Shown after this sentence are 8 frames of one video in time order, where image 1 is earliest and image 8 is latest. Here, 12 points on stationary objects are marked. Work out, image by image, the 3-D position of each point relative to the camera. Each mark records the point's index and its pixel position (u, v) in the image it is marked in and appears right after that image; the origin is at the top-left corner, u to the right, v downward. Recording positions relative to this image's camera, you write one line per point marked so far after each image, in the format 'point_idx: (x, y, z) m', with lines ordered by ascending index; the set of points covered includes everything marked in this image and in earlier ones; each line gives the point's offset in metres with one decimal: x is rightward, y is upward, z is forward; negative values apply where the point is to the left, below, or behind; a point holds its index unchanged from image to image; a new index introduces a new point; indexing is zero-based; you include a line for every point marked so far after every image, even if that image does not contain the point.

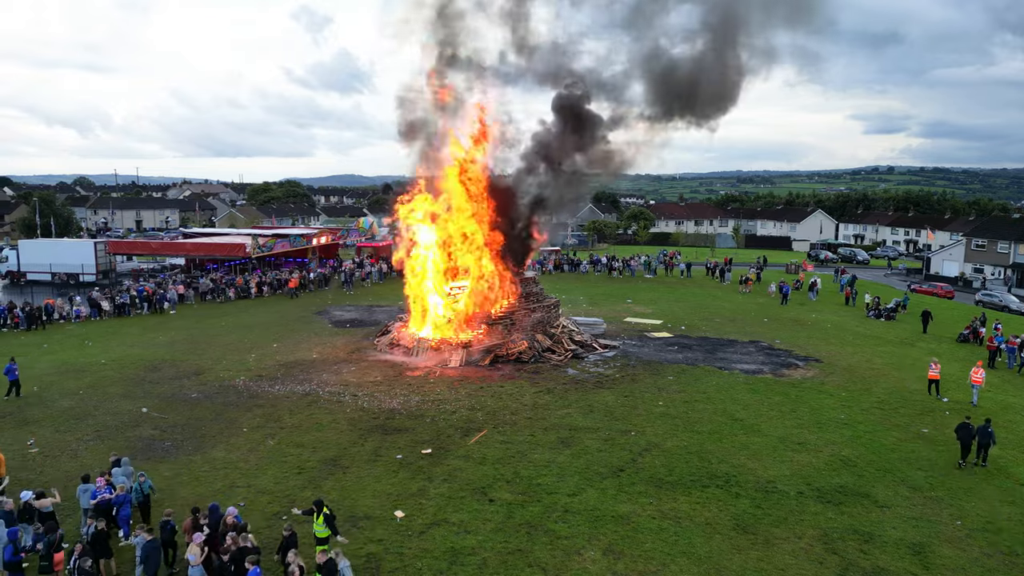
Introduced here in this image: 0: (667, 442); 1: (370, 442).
0: (+3.2, -3.1, +14.8) m
1: (-2.8, -3.1, +14.5) m
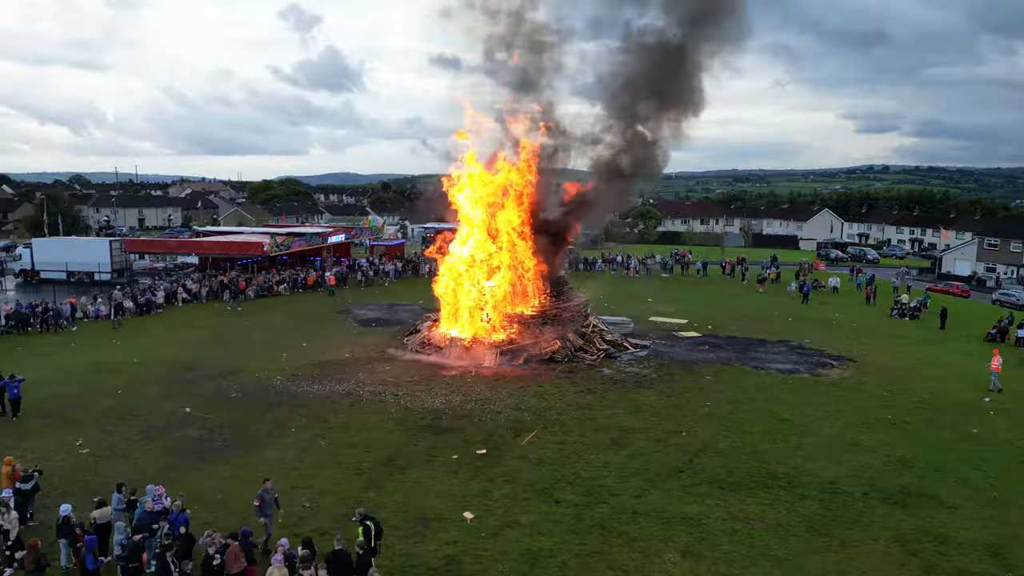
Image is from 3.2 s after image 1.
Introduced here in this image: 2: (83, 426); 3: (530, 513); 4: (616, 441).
0: (+4.2, -3.1, +14.7) m
1: (-1.7, -3.1, +14.4) m
2: (-9.1, -2.9, +15.5) m
3: (+0.3, -3.4, +11.2) m
4: (+2.1, -3.1, +14.6) m
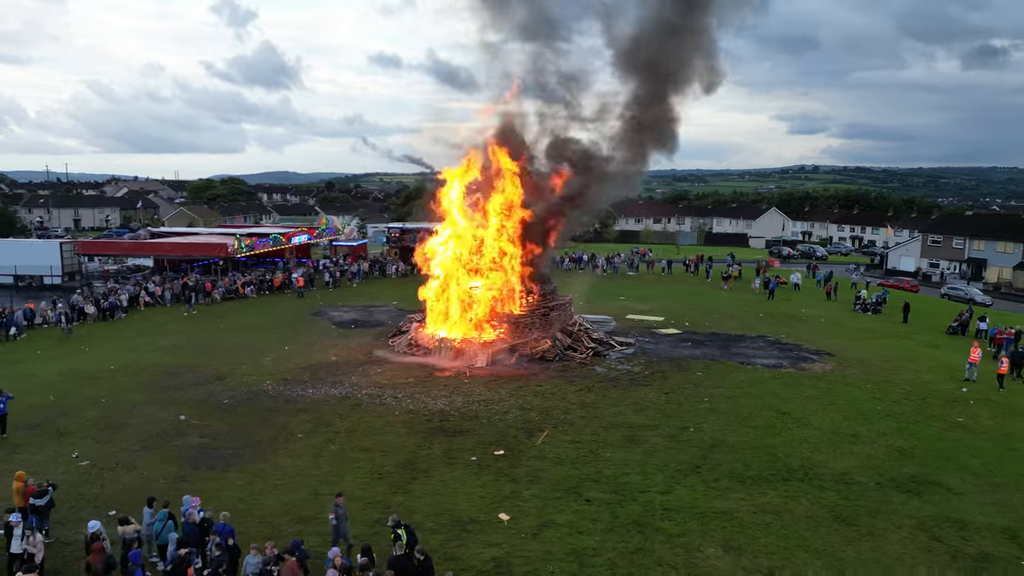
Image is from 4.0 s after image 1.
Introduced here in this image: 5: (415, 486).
0: (+4.5, -3.1, +15.0) m
1: (-1.4, -3.1, +14.2) m
2: (-8.8, -3.0, +14.8) m
3: (+0.8, -3.4, +11.2) m
4: (+2.3, -3.0, +14.7) m
5: (-1.6, -3.3, +12.2) m
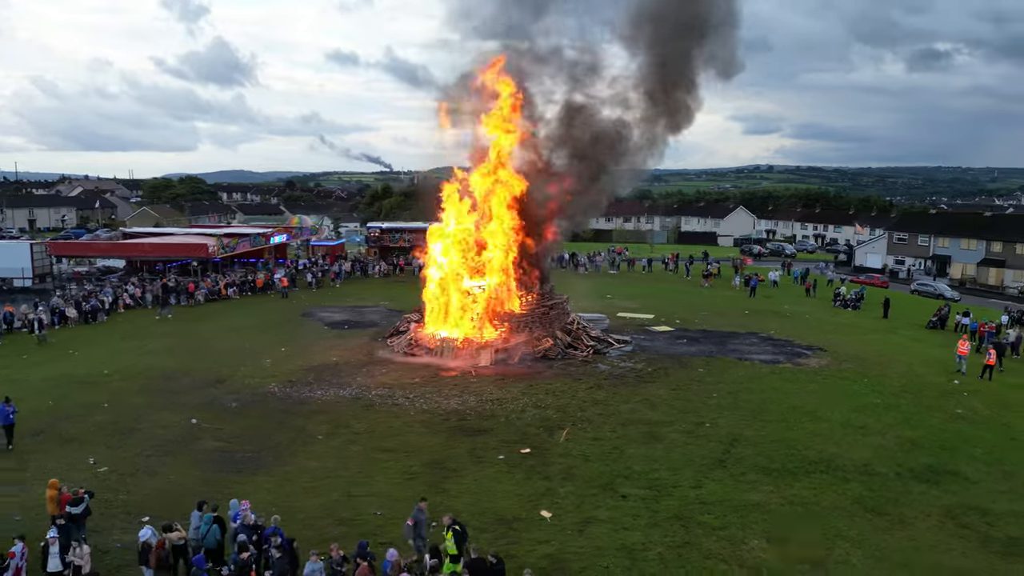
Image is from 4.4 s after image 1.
0: (+4.9, -3.0, +15.3) m
1: (-1.0, -3.1, +14.2) m
2: (-8.4, -3.0, +14.4) m
3: (+1.4, -3.4, +11.3) m
4: (+2.8, -3.0, +14.9) m
5: (-1.0, -3.3, +12.2) m
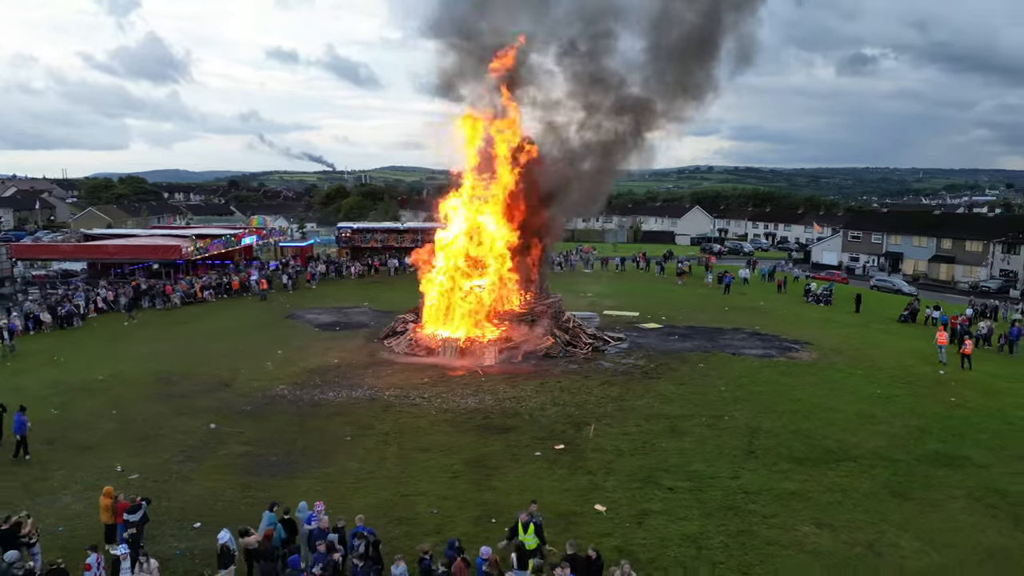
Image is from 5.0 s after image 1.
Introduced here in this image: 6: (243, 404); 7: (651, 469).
0: (+5.4, -2.9, +15.8) m
1: (-0.4, -3.0, +14.3) m
2: (-7.8, -3.1, +14.0) m
3: (+2.2, -3.4, +11.6) m
4: (+3.3, -2.9, +15.2) m
5: (-0.3, -3.3, +12.3) m
6: (-6.3, -2.7, +17.2) m
7: (+2.4, -3.2, +12.9) m
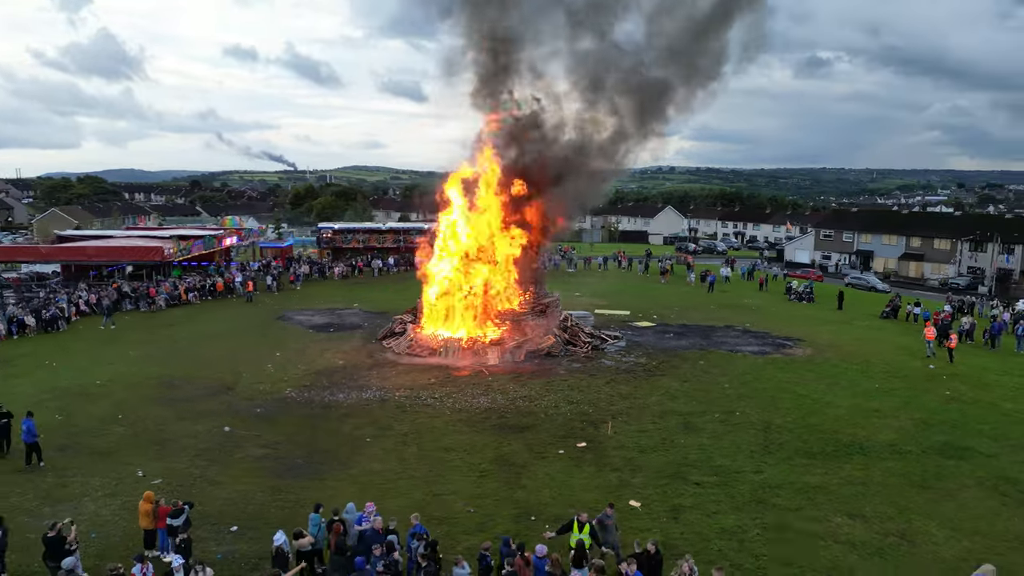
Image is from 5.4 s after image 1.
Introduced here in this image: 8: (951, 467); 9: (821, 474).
0: (+5.8, -2.9, +16.1) m
1: (+0.1, -3.0, +14.4) m
2: (-7.3, -3.1, +13.7) m
3: (+2.8, -3.3, +11.8) m
4: (+3.7, -2.9, +15.5) m
5: (+0.2, -3.3, +12.3) m
6: (-6.0, -2.8, +17.0) m
7: (+2.9, -3.2, +13.1) m
8: (+8.0, -3.3, +13.4) m
9: (+5.4, -3.3, +12.9) m
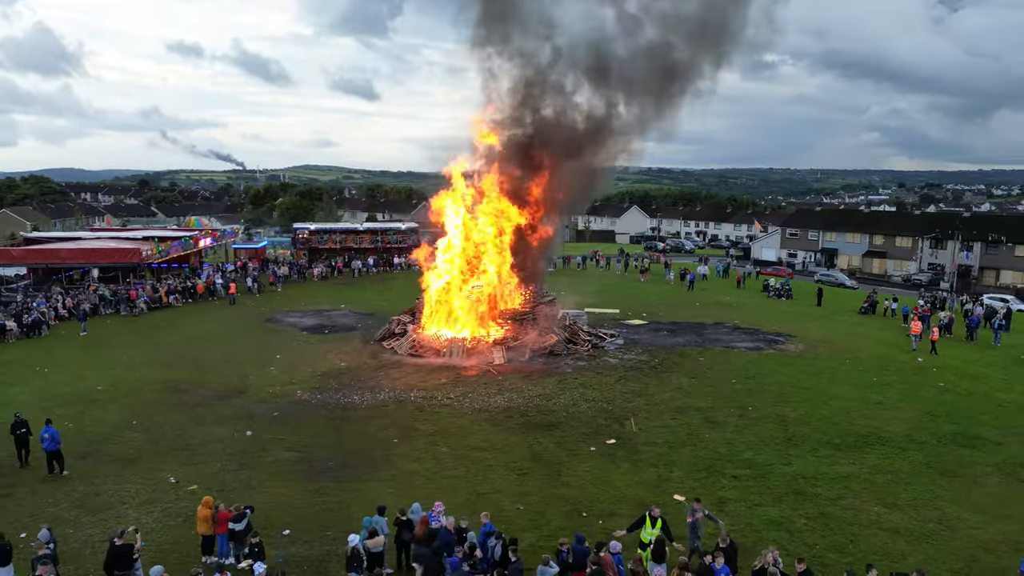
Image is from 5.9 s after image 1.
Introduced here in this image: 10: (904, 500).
0: (+6.2, -2.8, +16.5) m
1: (+0.6, -3.0, +14.5) m
2: (-6.7, -3.2, +13.4) m
3: (+3.5, -3.3, +12.1) m
4: (+4.2, -2.9, +15.8) m
5: (+0.9, -3.3, +12.5) m
6: (-5.6, -2.8, +16.8) m
7: (+3.6, -3.1, +13.4) m
8: (+8.6, -3.2, +13.9) m
9: (+6.1, -3.2, +13.3) m
10: (+6.2, -3.4, +11.7) m
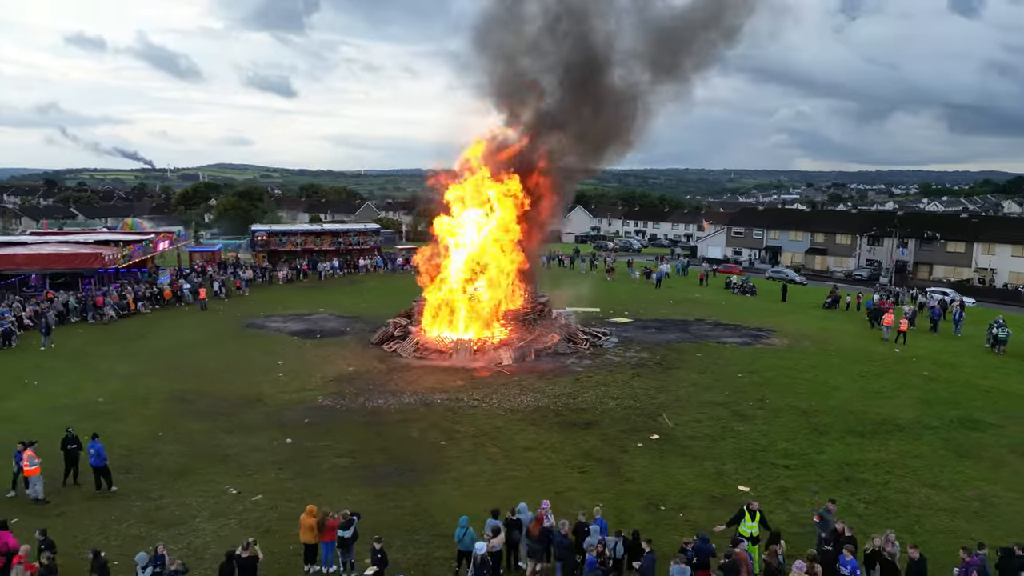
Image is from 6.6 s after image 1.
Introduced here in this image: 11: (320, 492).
0: (+6.9, -2.8, +17.4) m
1: (+1.6, -3.0, +14.8) m
2: (-5.7, -3.3, +13.1) m
3: (+4.6, -3.3, +12.7) m
4: (+5.0, -2.8, +16.5) m
5: (+2.0, -3.3, +12.8) m
6: (-4.9, -2.9, +16.5) m
7: (+4.6, -3.1, +14.0) m
8: (+9.6, -3.1, +15.0) m
9: (+7.1, -3.2, +14.2) m
10: (+7.4, -3.3, +12.6) m
11: (-3.2, -3.4, +12.3) m
